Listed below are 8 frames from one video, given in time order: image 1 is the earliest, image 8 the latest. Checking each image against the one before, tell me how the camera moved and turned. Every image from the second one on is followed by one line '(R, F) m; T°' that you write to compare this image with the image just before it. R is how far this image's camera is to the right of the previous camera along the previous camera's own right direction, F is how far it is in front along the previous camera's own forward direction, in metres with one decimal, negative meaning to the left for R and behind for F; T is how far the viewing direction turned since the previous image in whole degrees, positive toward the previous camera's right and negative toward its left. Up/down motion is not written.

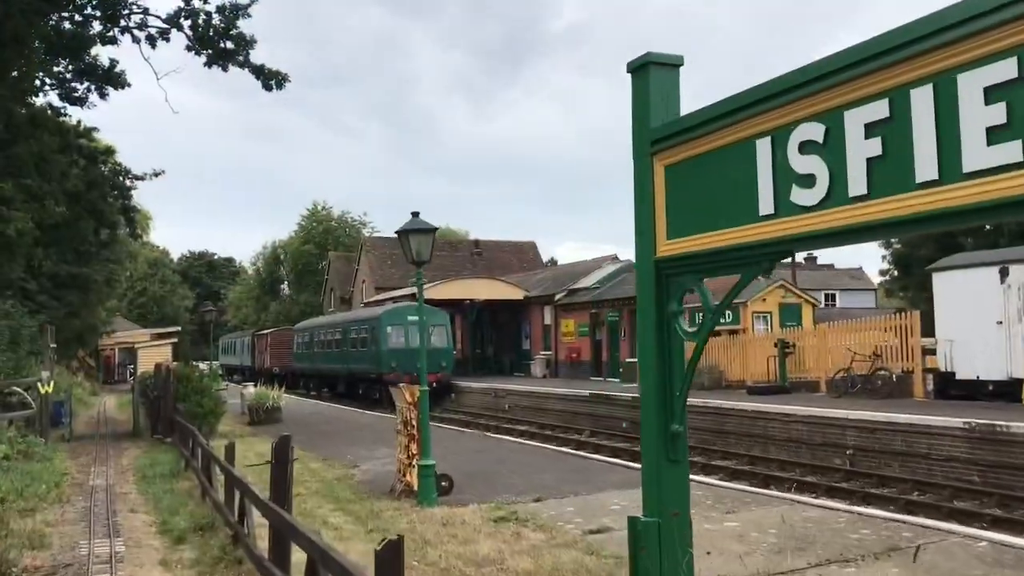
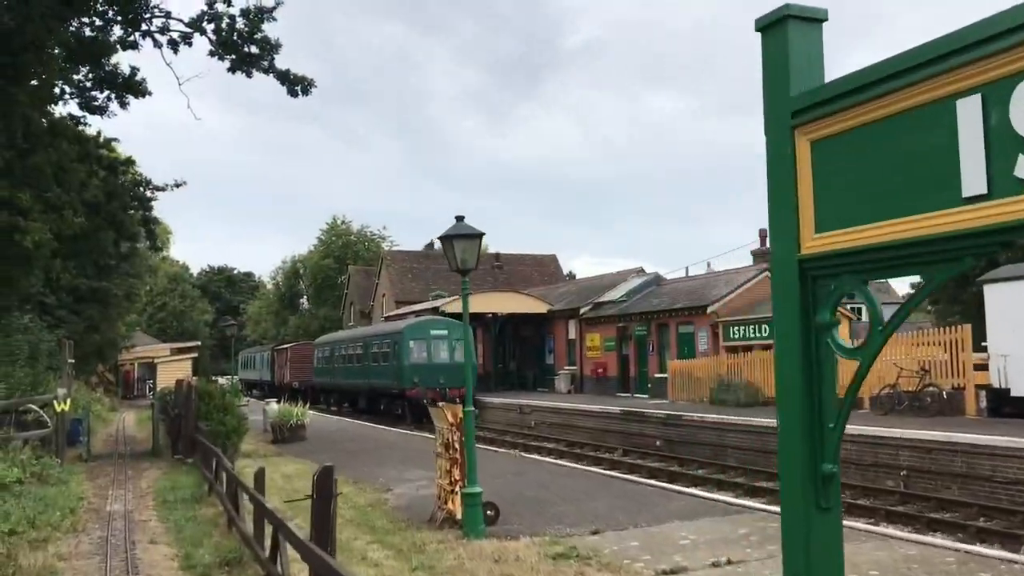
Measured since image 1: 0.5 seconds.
(-0.3, +0.6) m; -1°
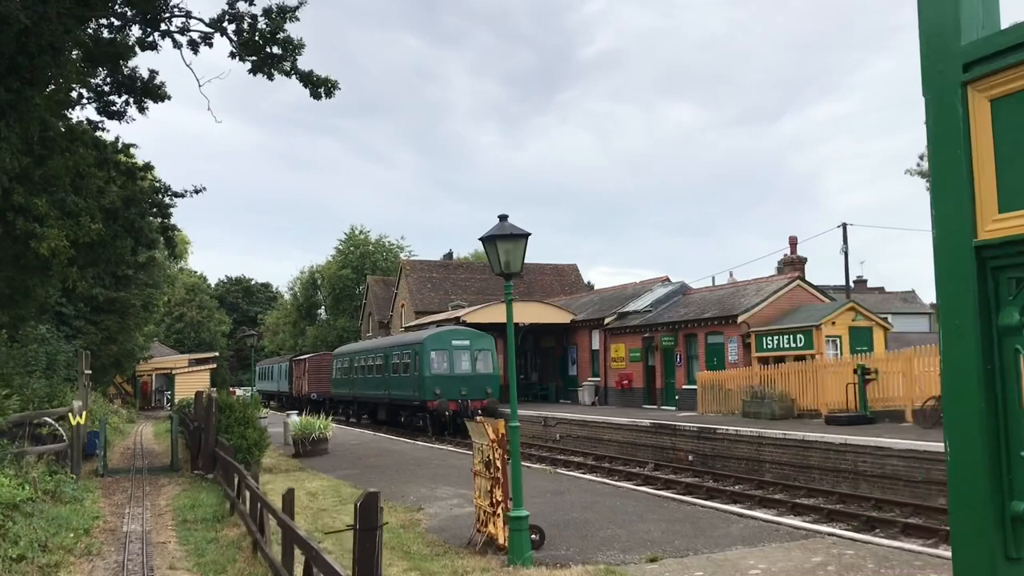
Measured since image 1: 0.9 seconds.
(-0.2, +0.5) m; -1°
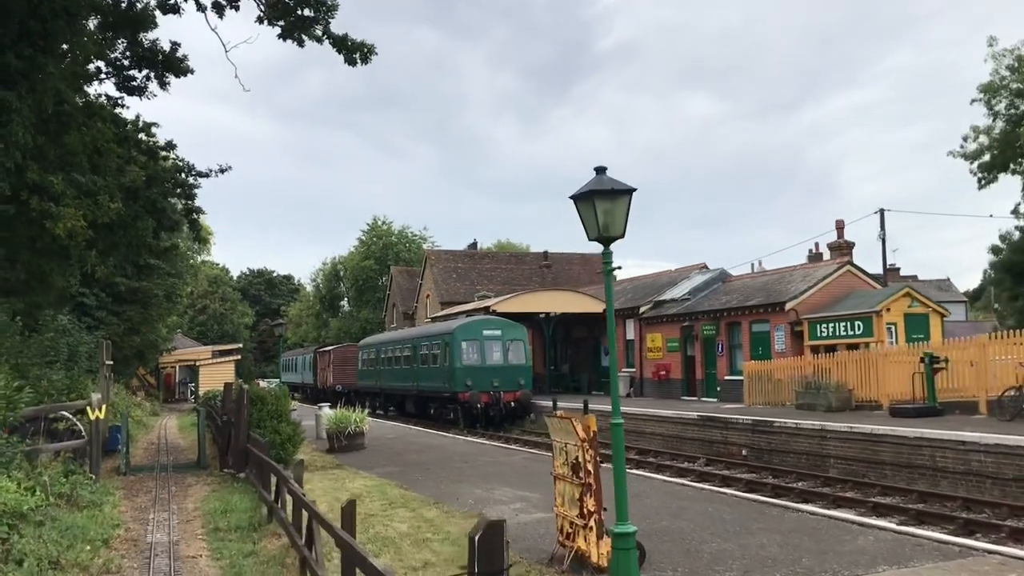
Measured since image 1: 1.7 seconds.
(-0.4, +1.0) m; -1°
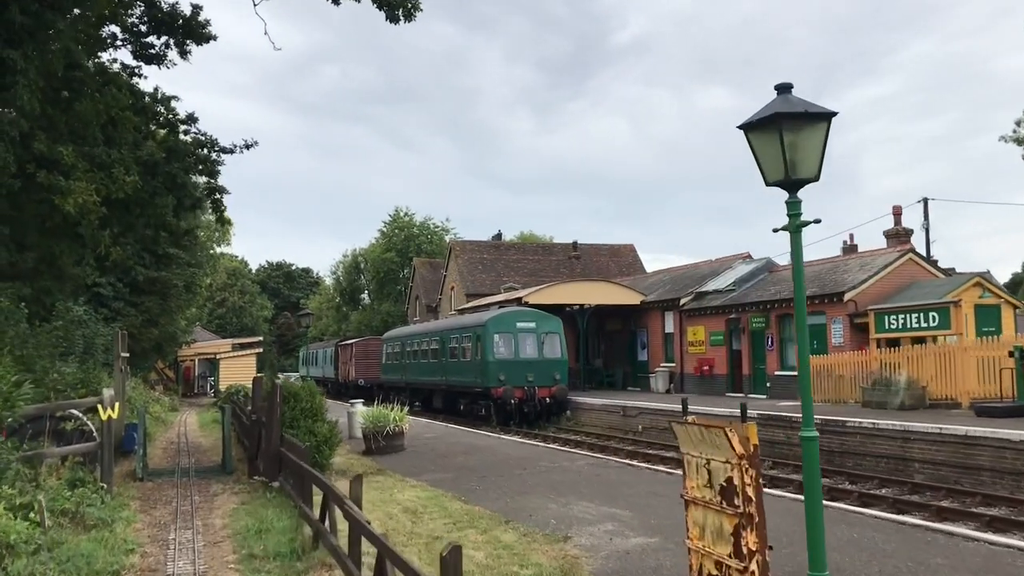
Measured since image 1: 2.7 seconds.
(-0.5, +1.3) m; -1°
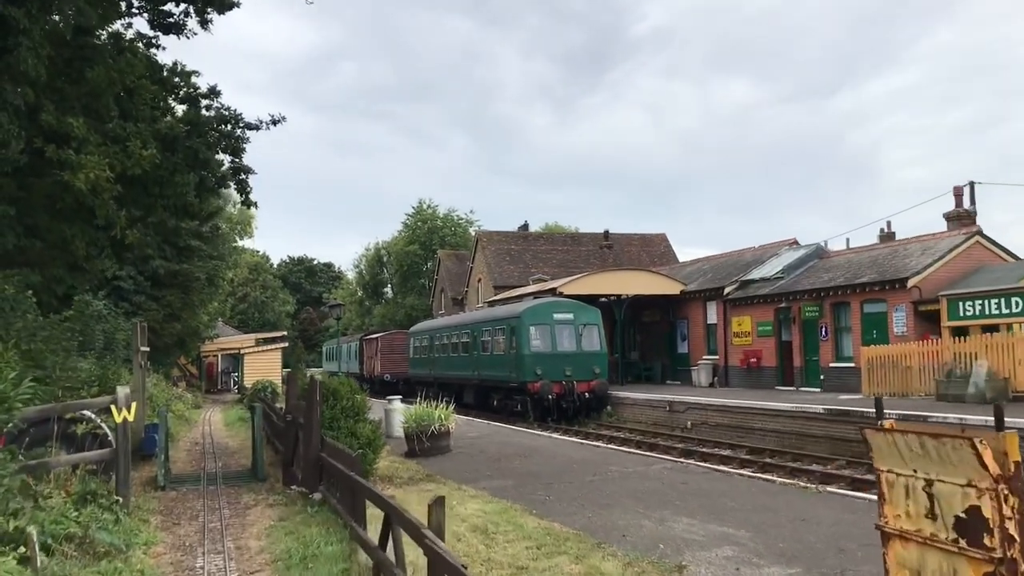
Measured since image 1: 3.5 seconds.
(-0.5, +1.2) m; -1°
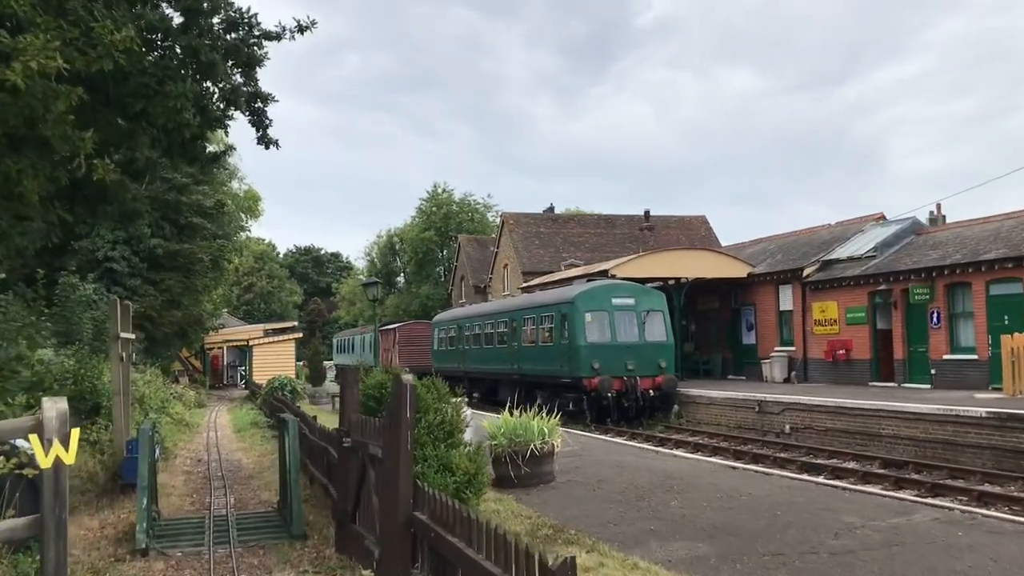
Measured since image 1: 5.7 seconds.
(-1.1, +3.4) m; 0°
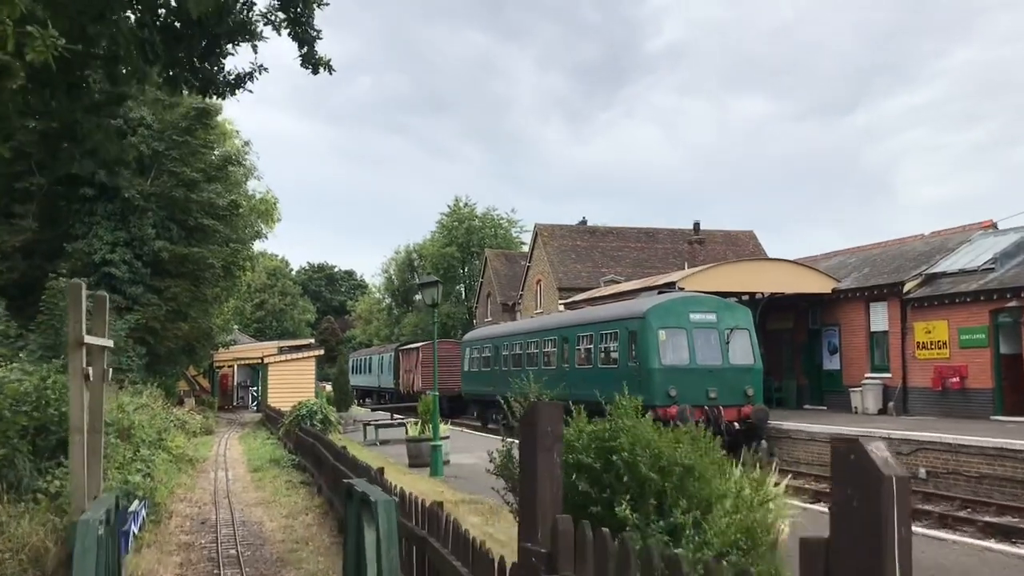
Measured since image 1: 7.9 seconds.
(-1.1, +3.1) m; -1°
